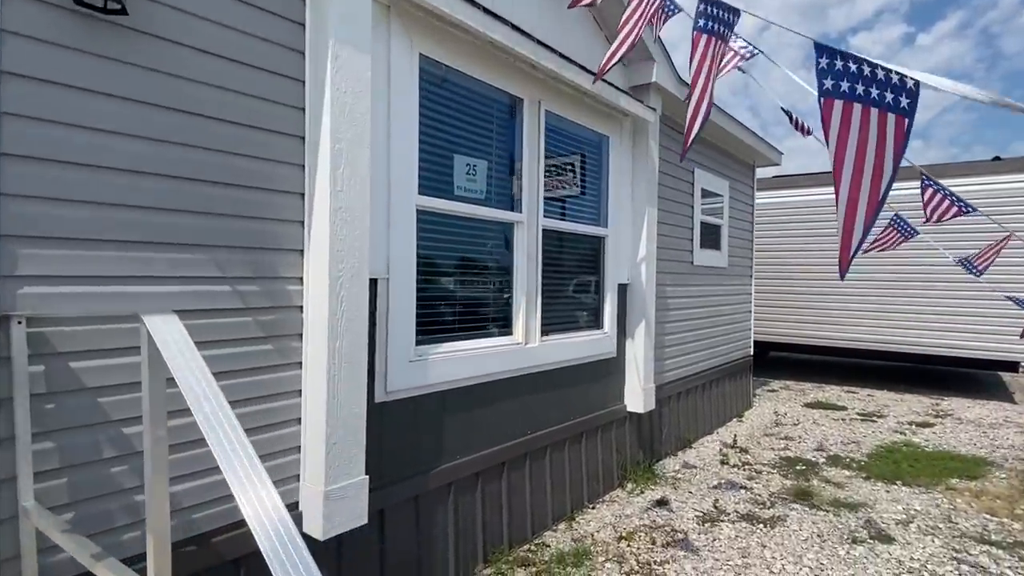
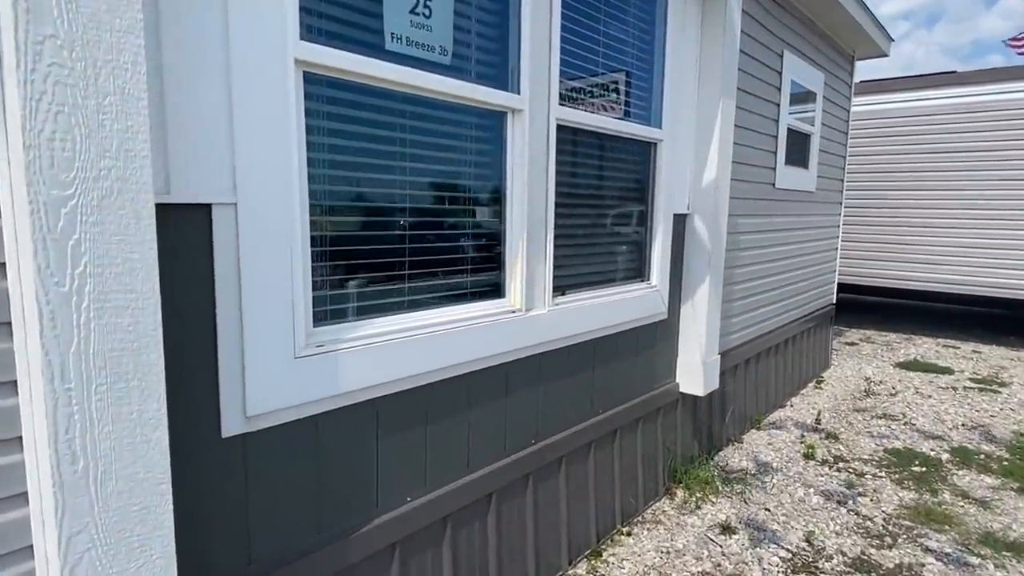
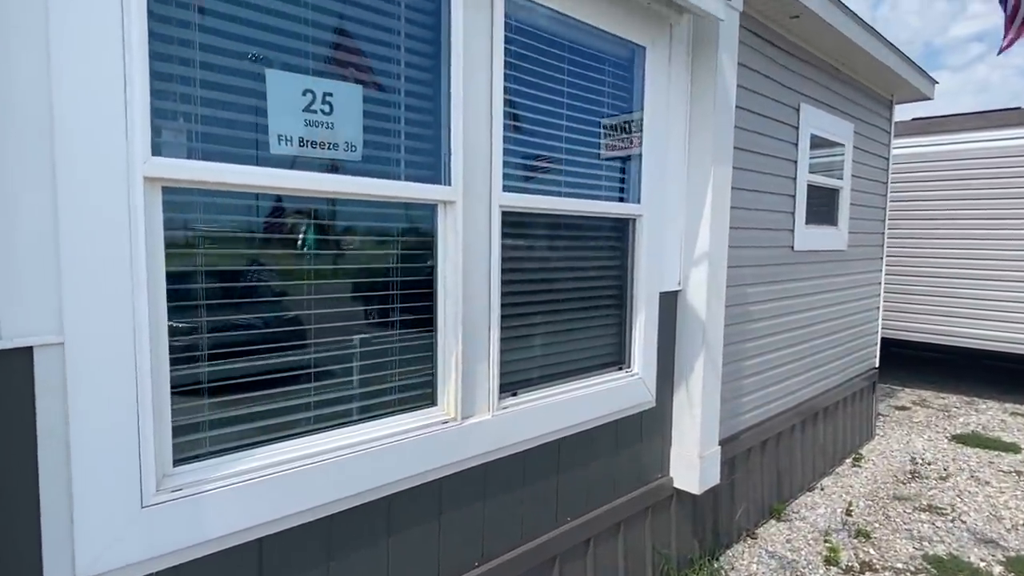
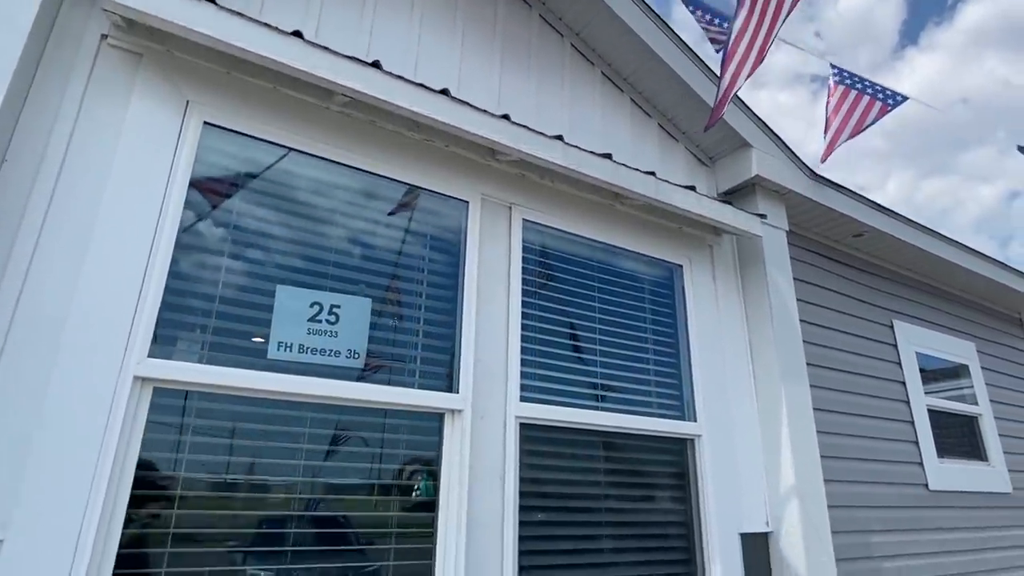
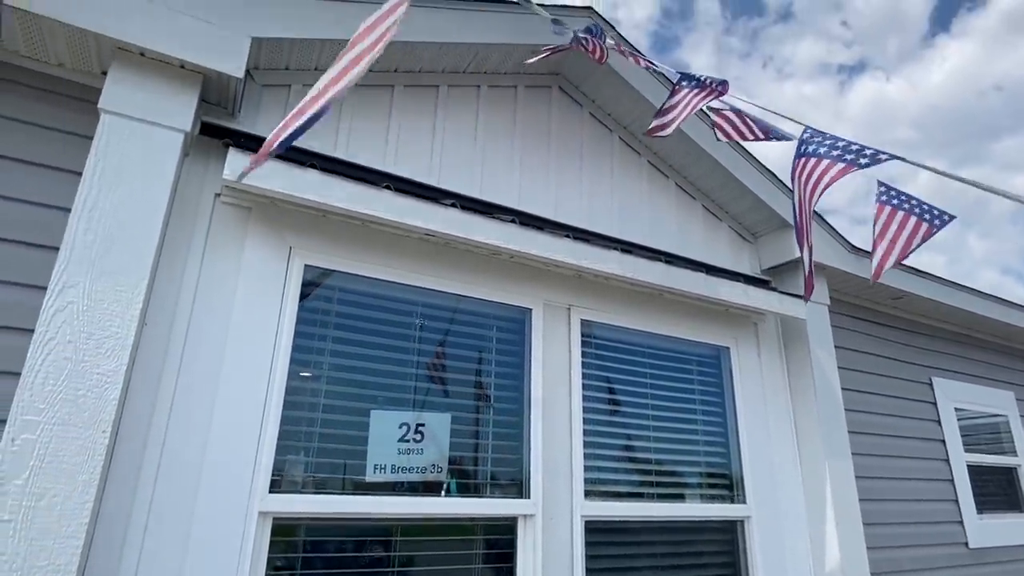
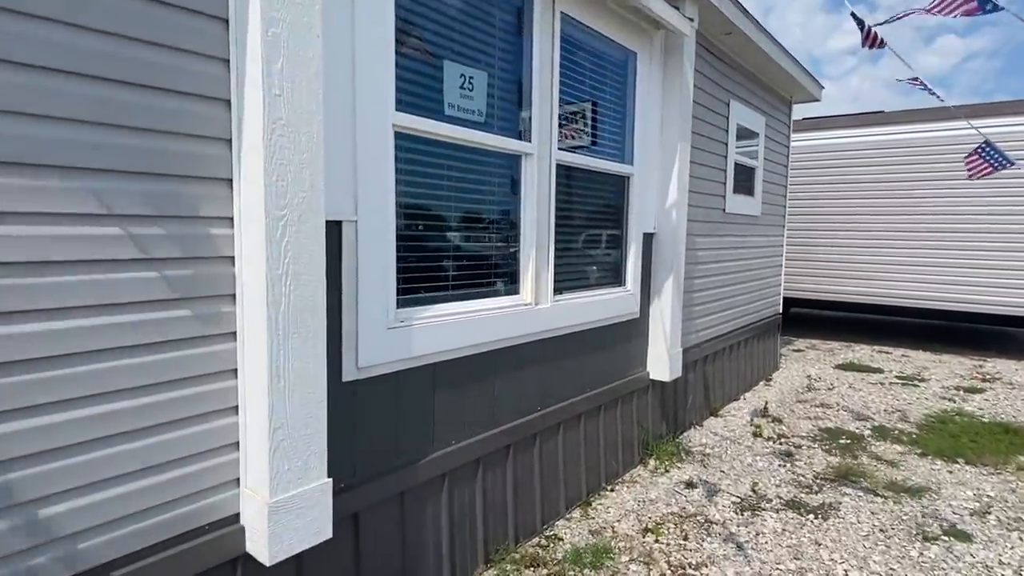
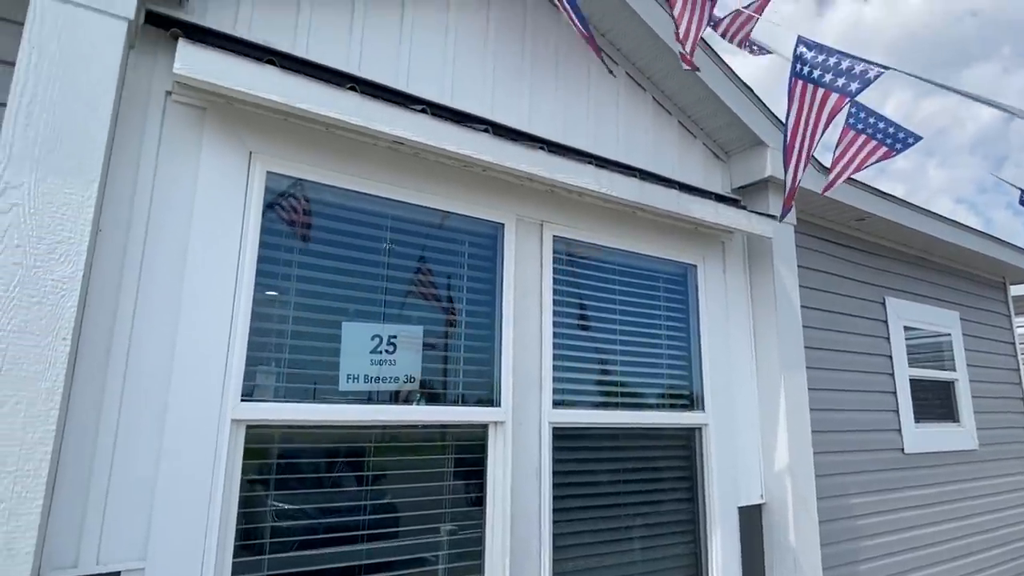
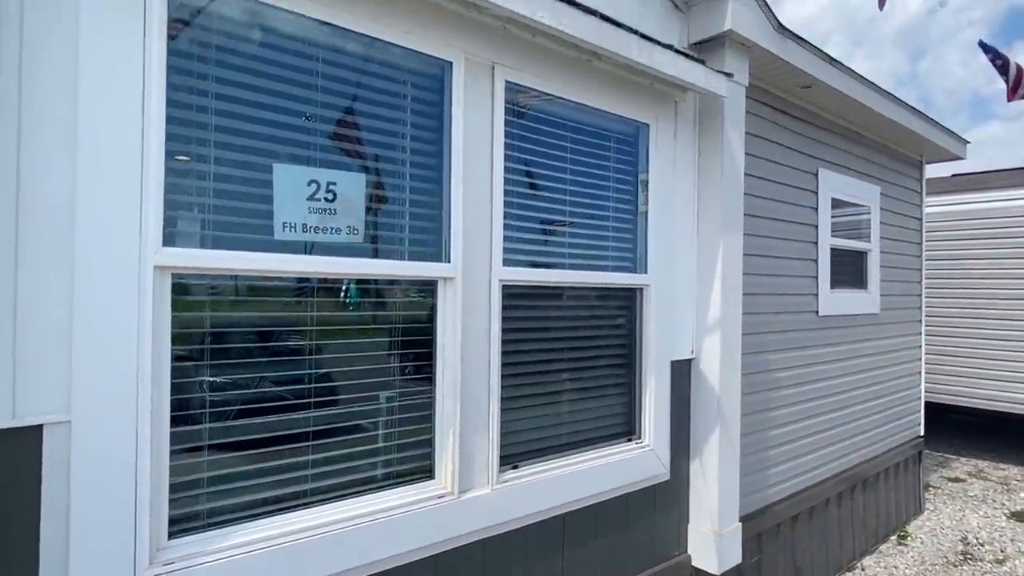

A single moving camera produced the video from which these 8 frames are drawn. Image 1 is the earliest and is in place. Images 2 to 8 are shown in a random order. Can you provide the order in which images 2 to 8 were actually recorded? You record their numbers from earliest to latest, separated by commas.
6, 2, 3, 8, 7, 5, 4
